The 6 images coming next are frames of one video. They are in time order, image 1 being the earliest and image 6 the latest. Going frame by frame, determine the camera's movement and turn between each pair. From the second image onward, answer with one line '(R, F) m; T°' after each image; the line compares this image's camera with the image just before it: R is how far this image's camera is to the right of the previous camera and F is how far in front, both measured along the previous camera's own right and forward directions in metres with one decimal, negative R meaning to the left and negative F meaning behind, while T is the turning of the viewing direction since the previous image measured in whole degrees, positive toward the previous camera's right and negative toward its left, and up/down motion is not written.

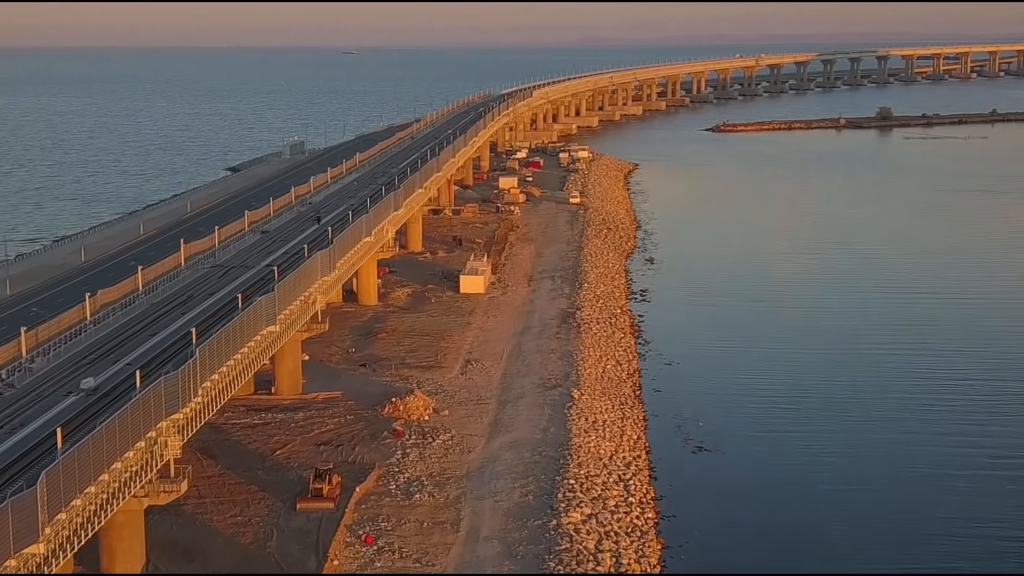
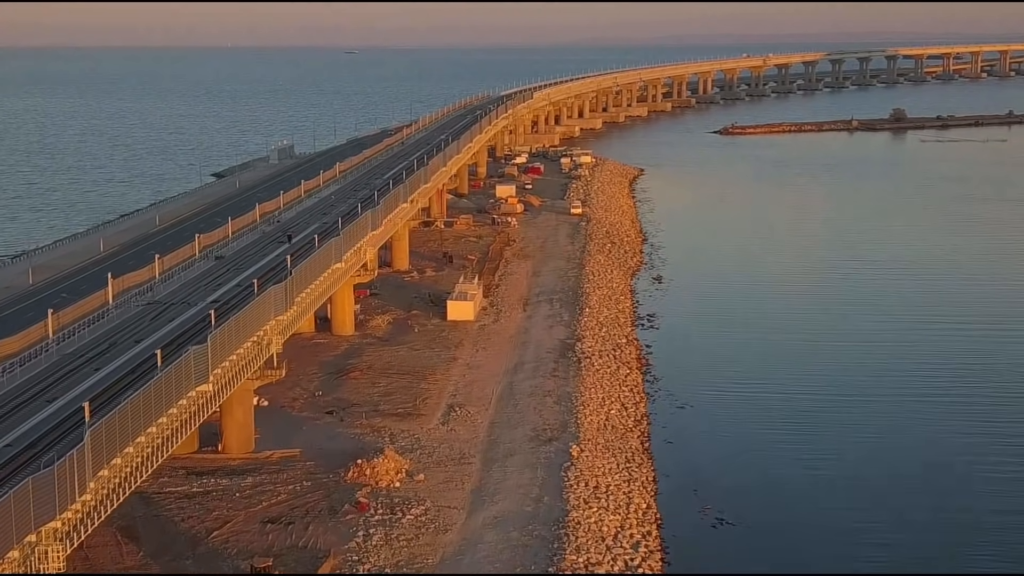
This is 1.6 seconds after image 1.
(+0.4, +4.0) m; 0°
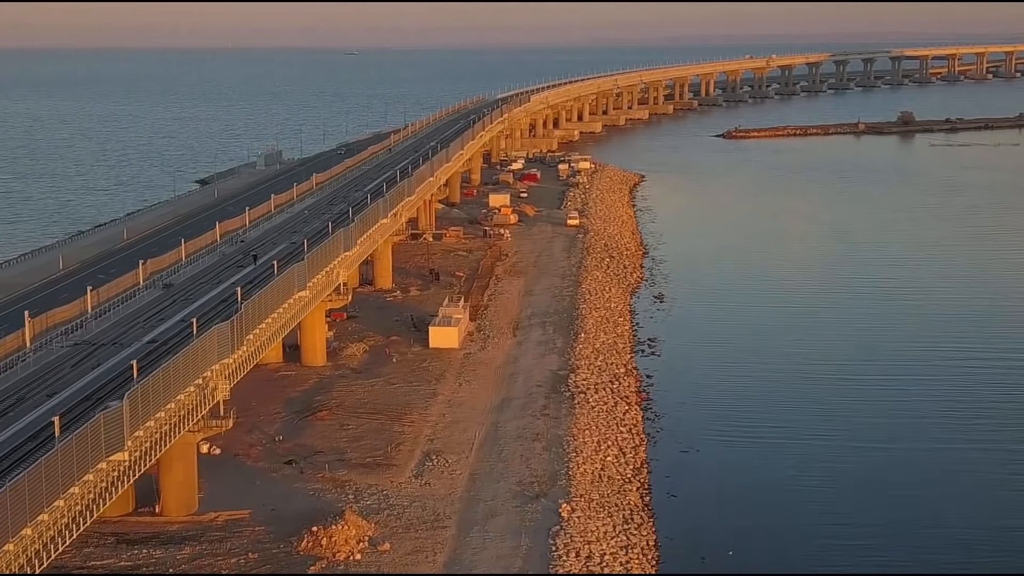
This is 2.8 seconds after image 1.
(+0.4, +3.0) m; 0°
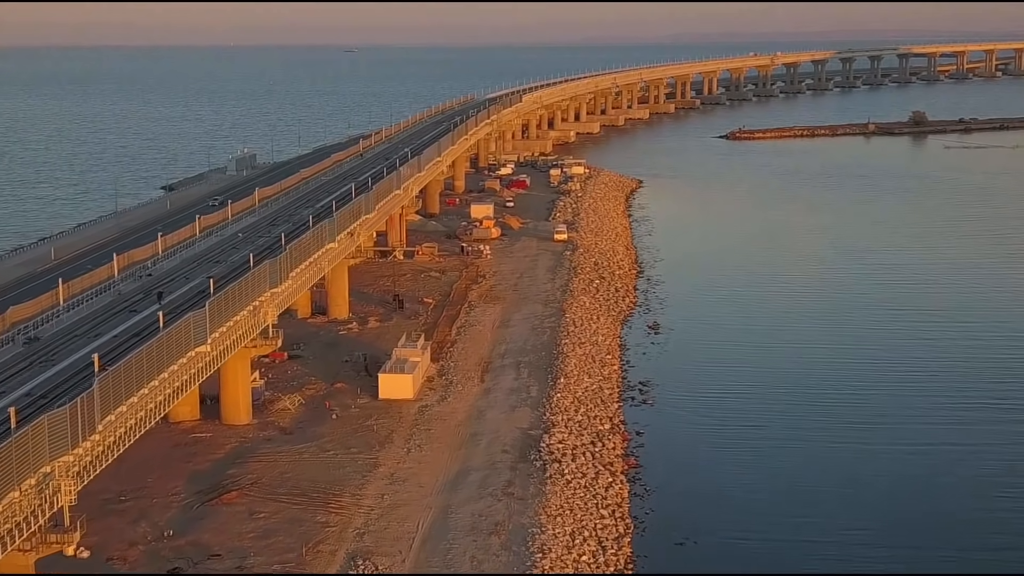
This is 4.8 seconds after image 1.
(+1.0, +5.0) m; 0°
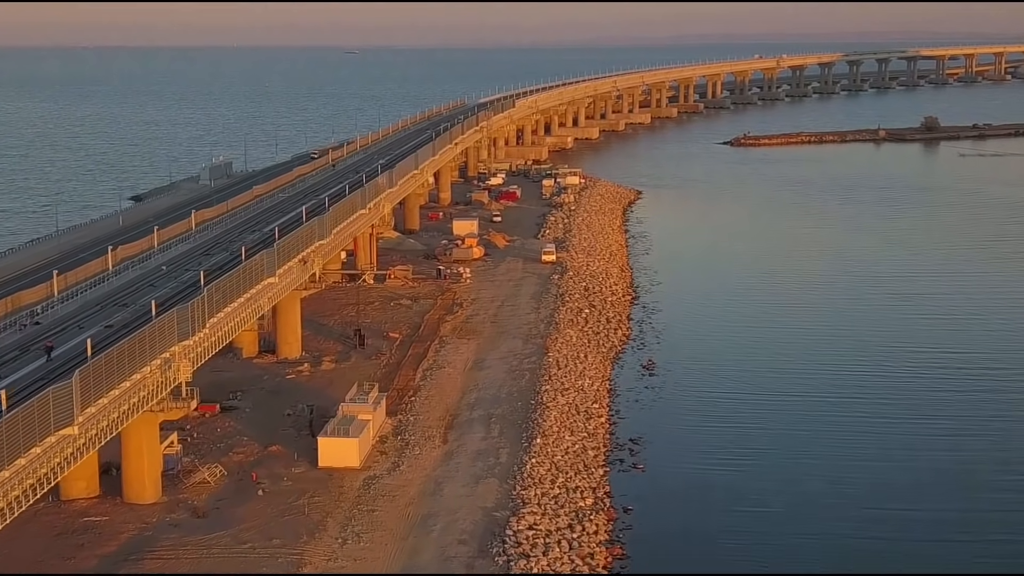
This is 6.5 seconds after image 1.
(+0.8, +4.3) m; 0°
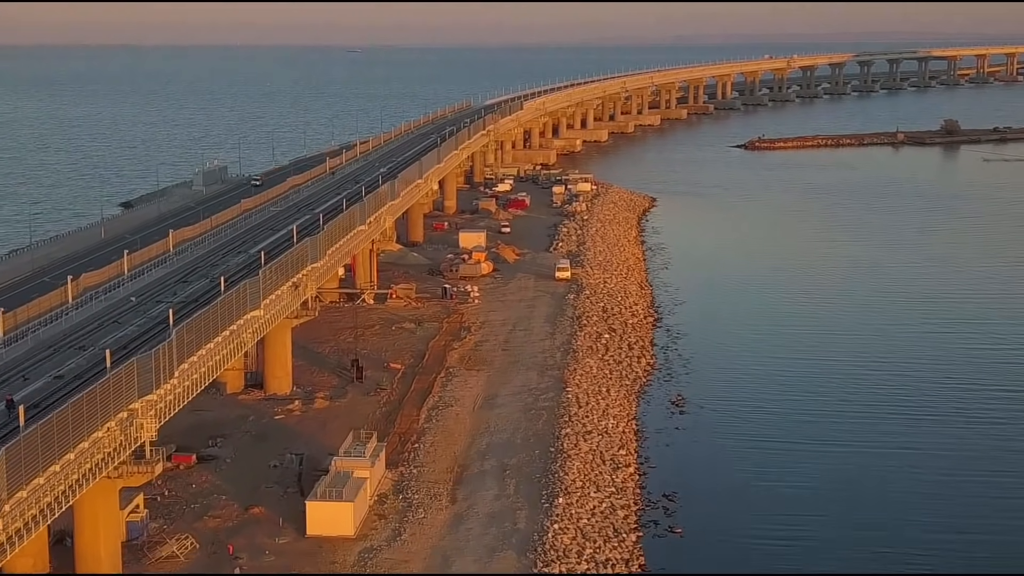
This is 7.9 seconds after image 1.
(-0.3, +3.2) m; 0°
